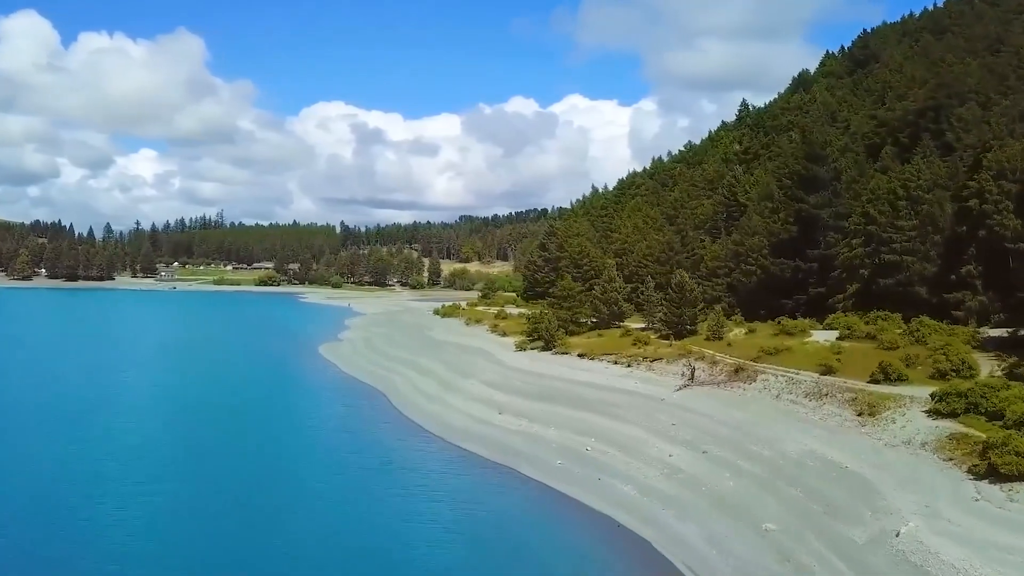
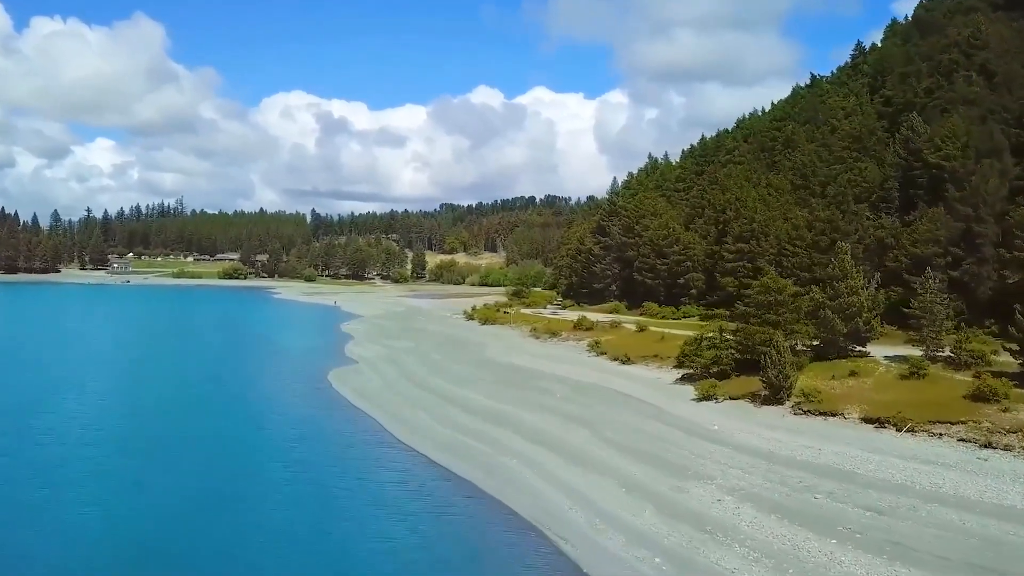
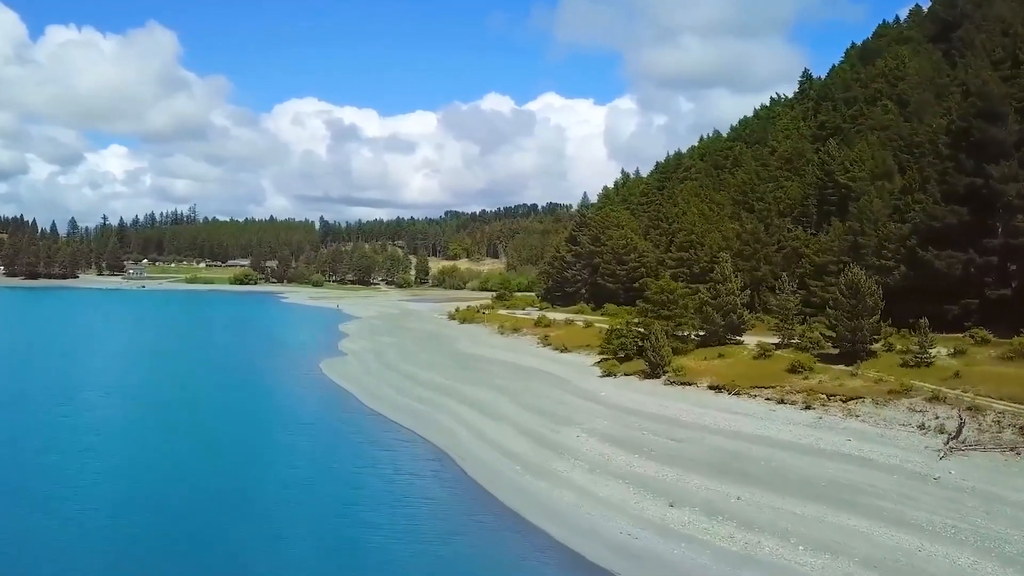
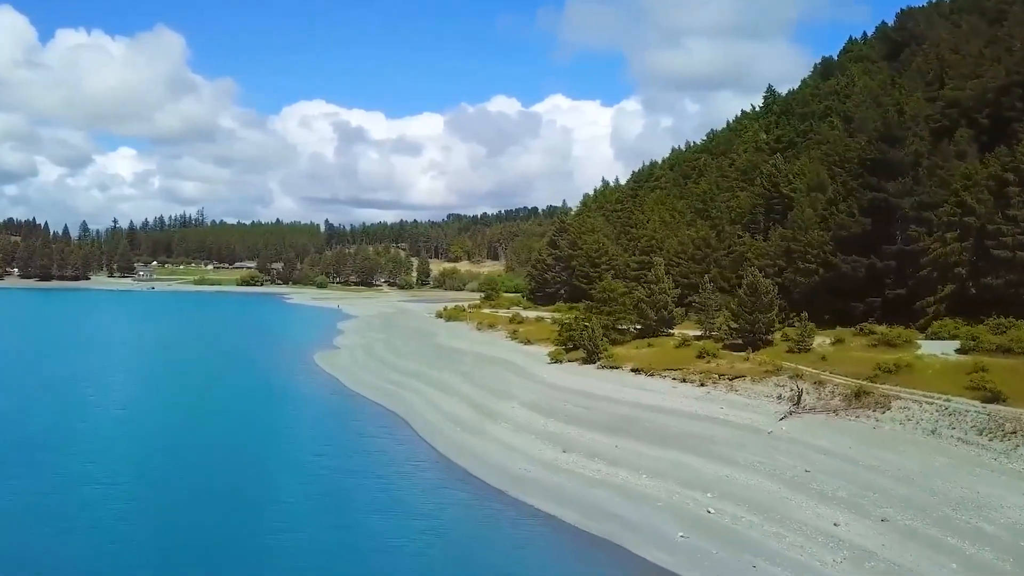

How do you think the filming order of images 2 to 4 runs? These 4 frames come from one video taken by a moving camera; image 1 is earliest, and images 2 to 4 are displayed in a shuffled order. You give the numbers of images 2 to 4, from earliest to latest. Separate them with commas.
4, 3, 2
